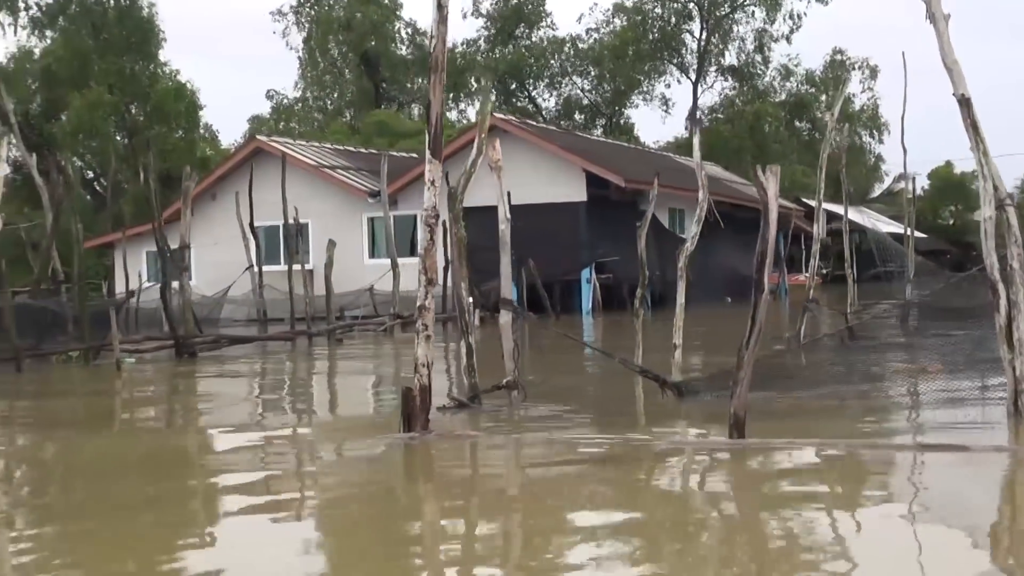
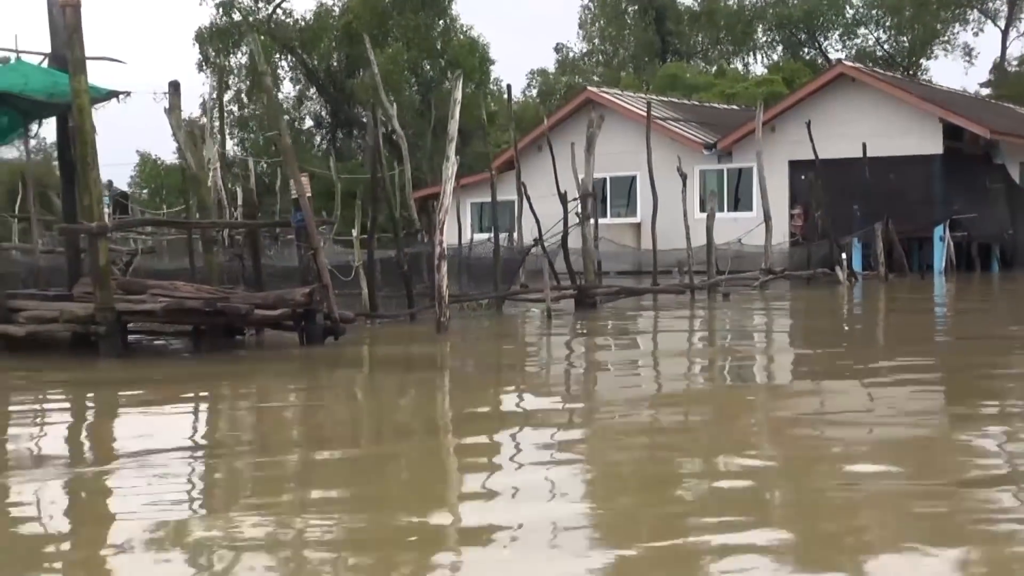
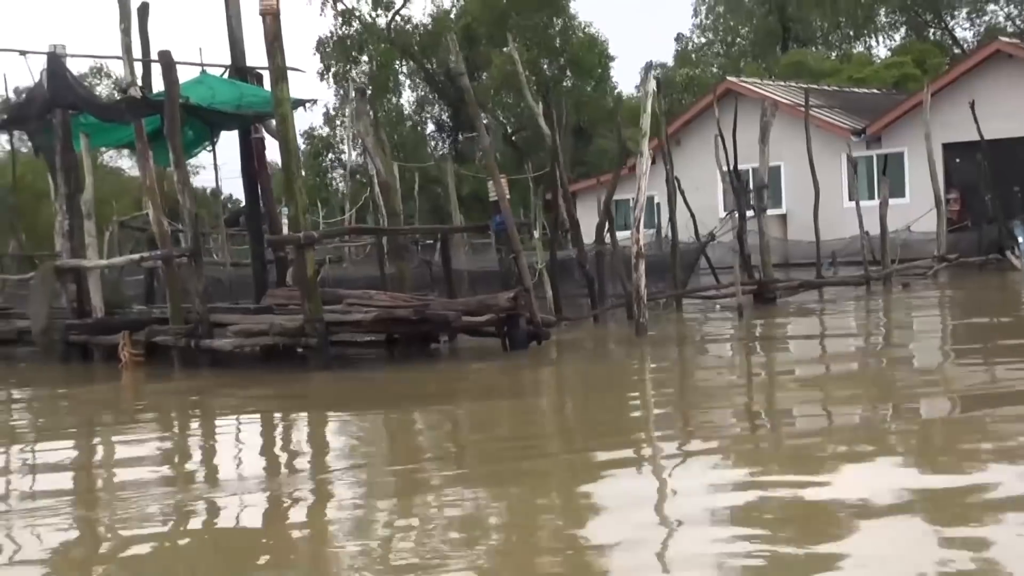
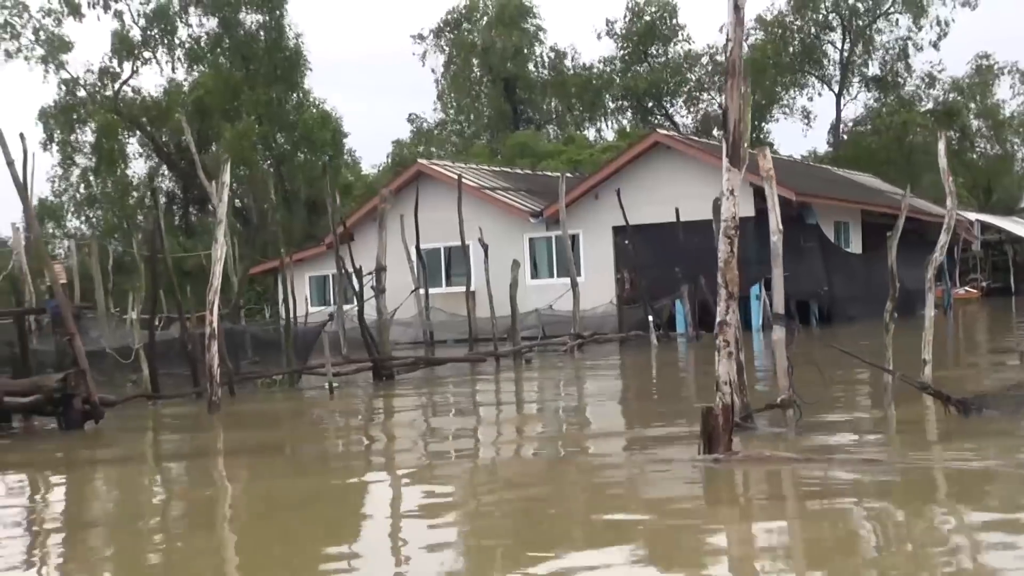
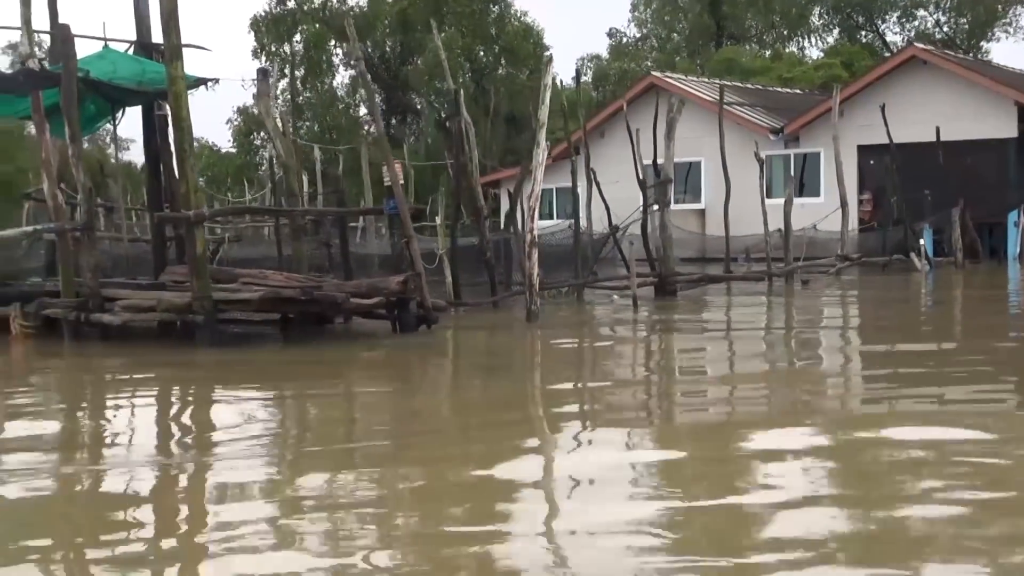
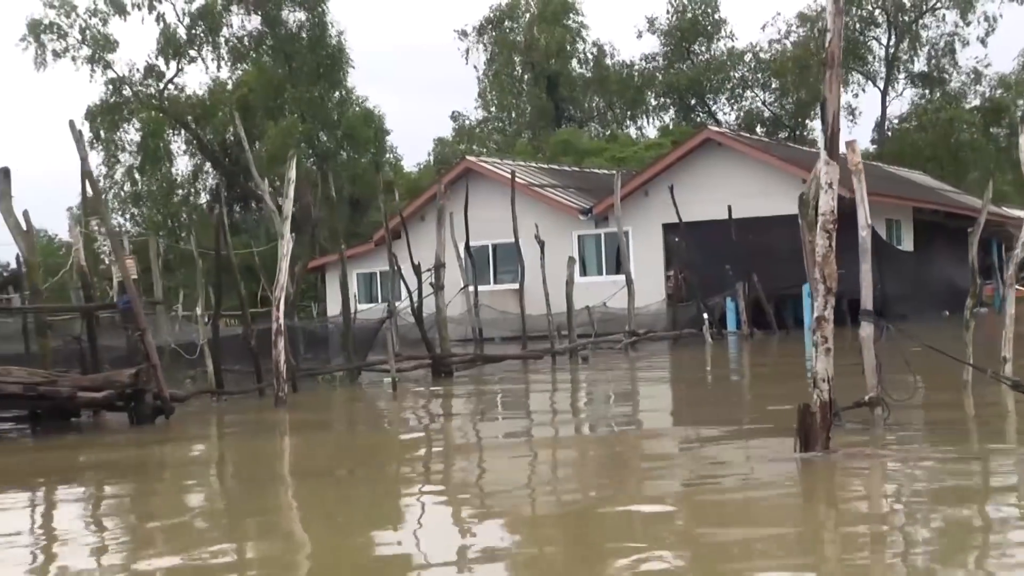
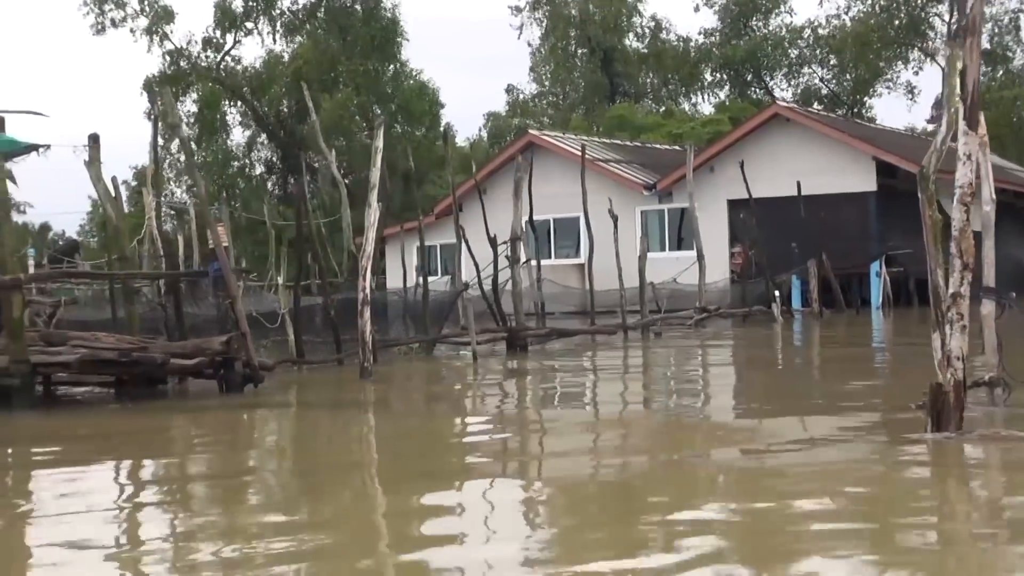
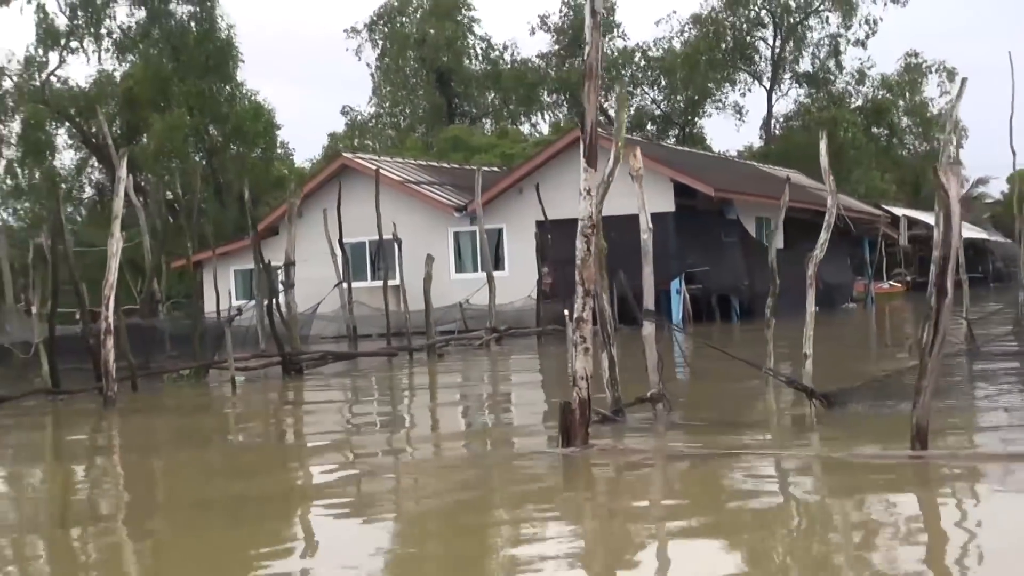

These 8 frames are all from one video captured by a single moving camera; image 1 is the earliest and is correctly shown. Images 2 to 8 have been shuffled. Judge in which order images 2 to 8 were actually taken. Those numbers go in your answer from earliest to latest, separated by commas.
8, 4, 6, 7, 2, 5, 3
